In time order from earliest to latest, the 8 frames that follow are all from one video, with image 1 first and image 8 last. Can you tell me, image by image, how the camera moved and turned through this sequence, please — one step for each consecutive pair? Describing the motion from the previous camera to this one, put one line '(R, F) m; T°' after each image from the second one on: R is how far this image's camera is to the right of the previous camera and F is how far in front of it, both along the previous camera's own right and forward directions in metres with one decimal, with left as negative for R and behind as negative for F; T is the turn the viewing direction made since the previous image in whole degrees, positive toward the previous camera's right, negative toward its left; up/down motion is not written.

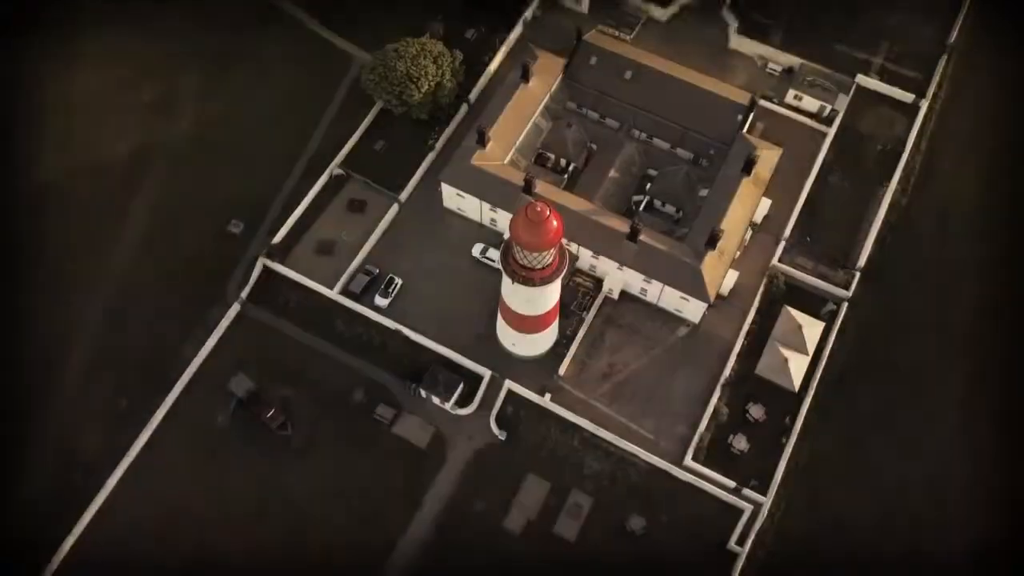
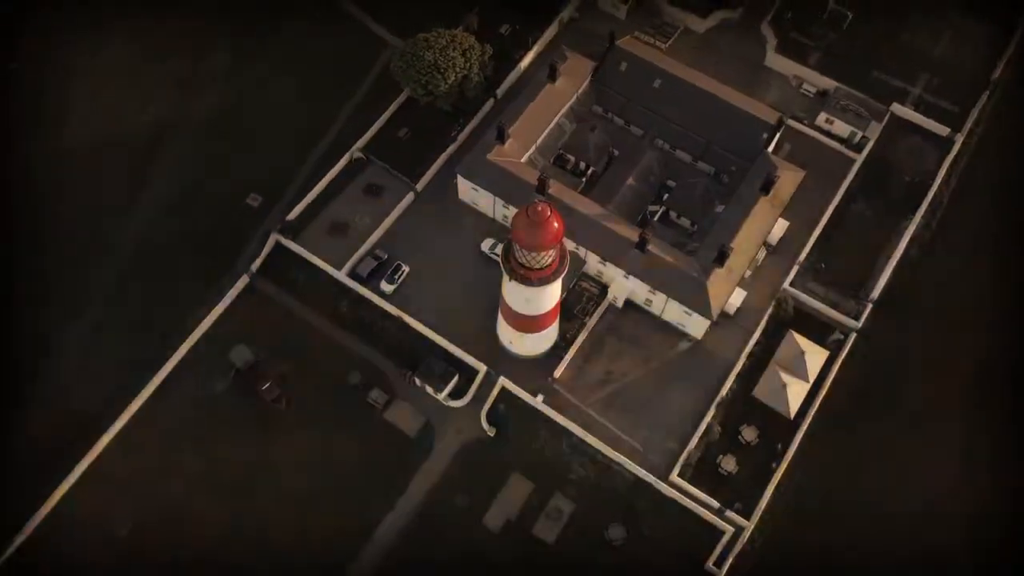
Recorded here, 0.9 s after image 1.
(+2.3, +0.1) m; -3°
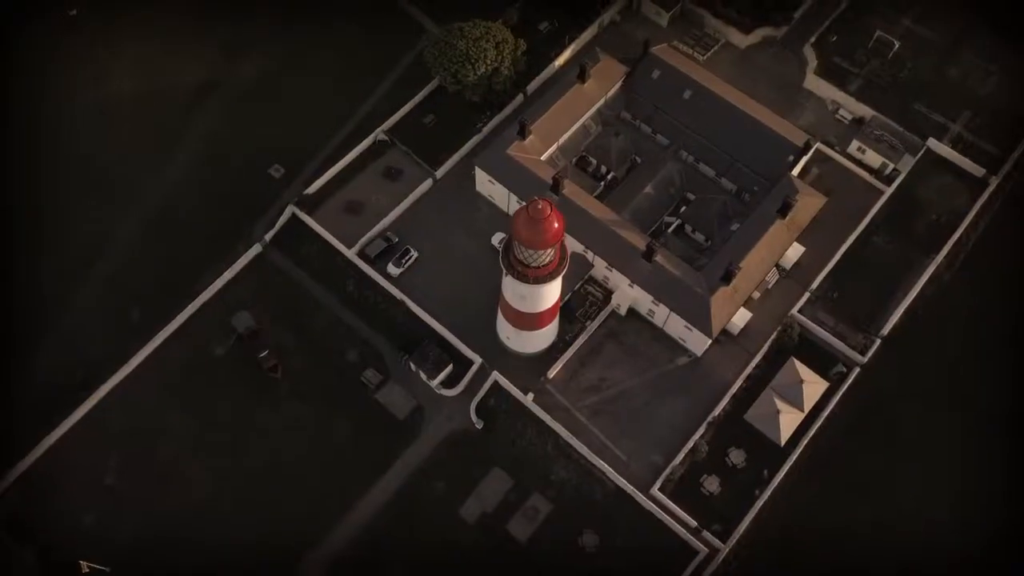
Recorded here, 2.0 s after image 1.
(+2.6, +0.1) m; -3°
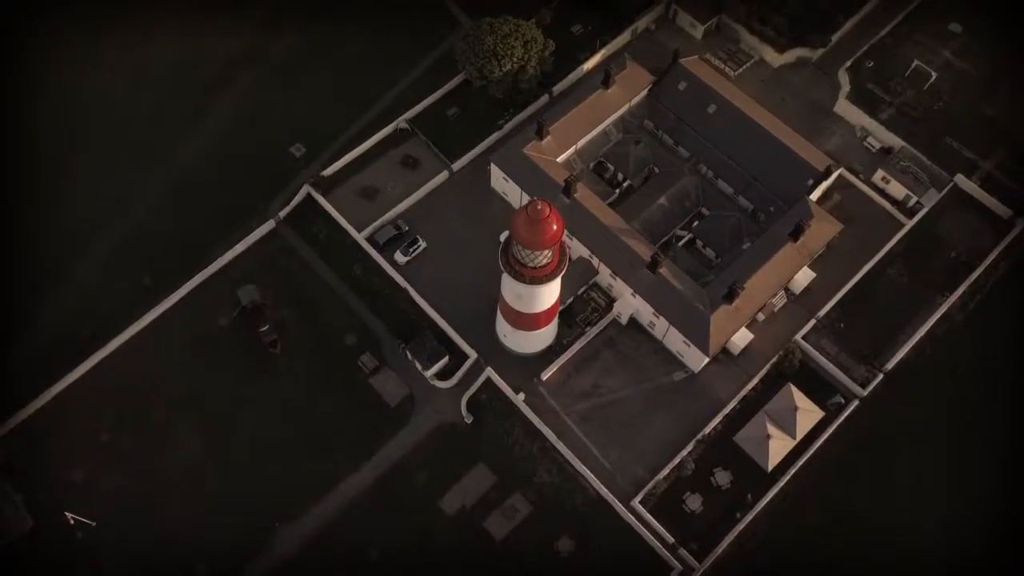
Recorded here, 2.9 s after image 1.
(+2.2, 0.0) m; -2°
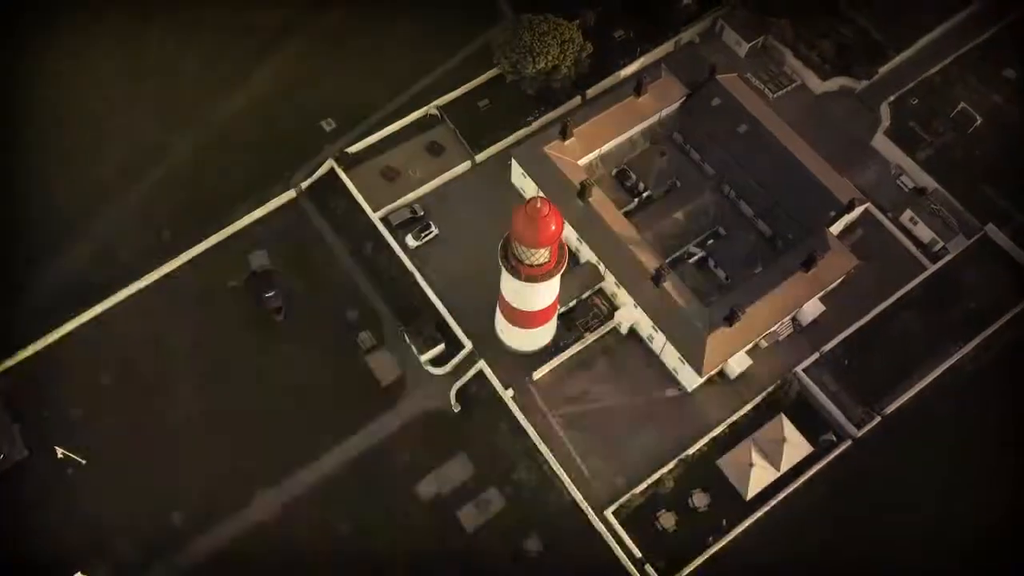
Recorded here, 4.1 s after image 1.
(+3.0, 0.0) m; -3°
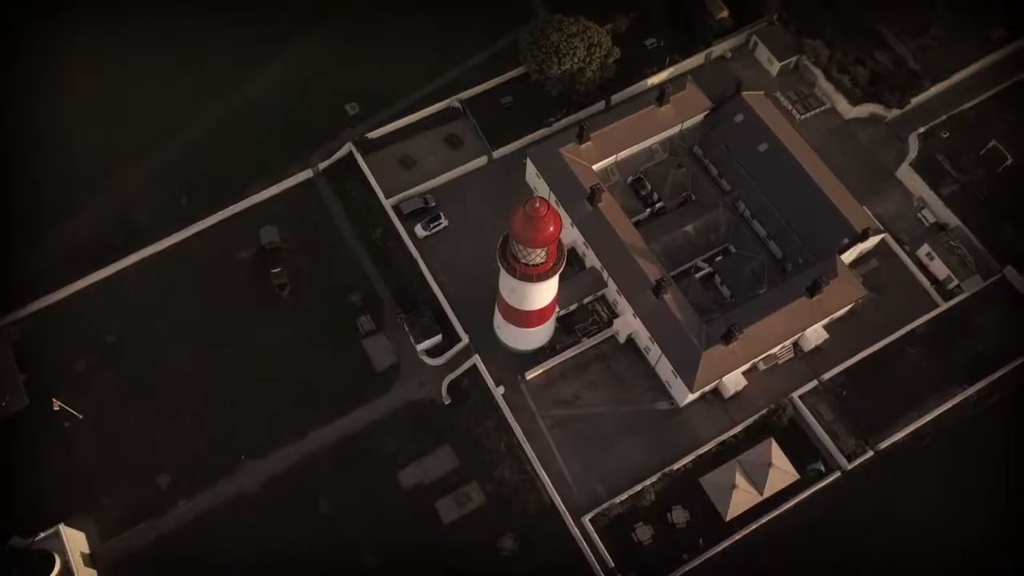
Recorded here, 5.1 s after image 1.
(+2.2, 0.0) m; -2°
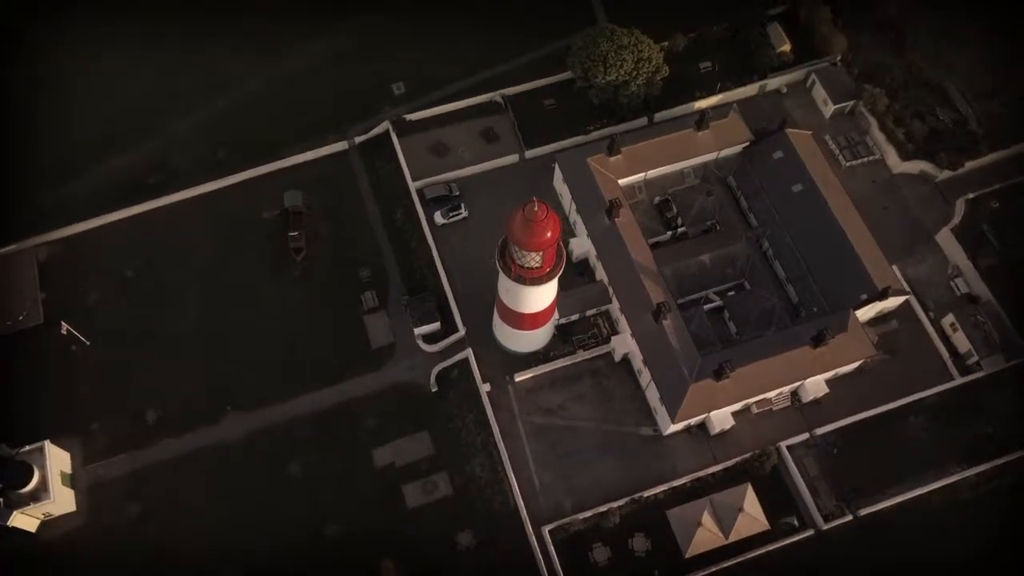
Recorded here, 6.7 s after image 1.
(+3.9, +0.2) m; -4°
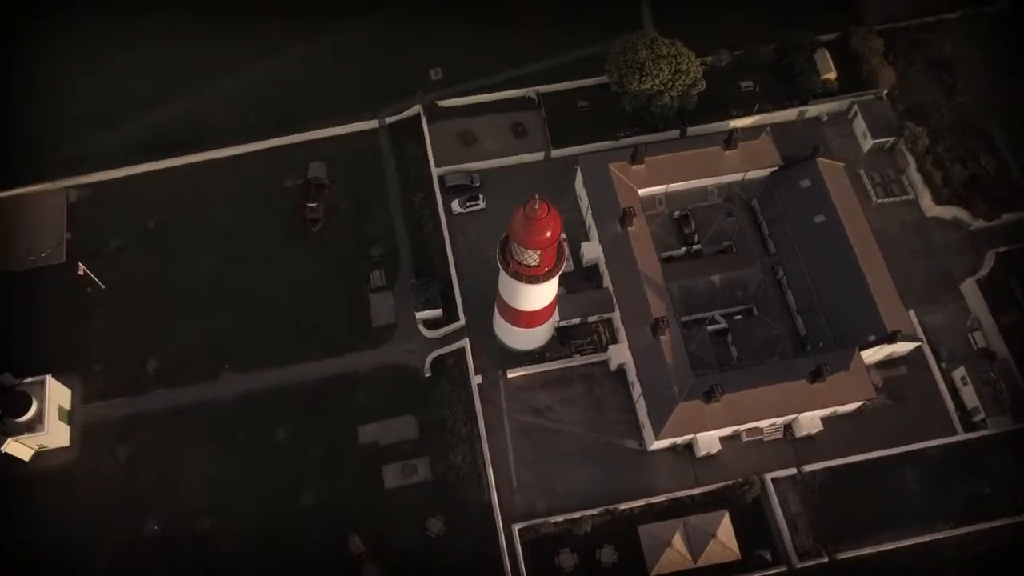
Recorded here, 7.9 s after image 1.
(+2.8, +0.1) m; -3°
